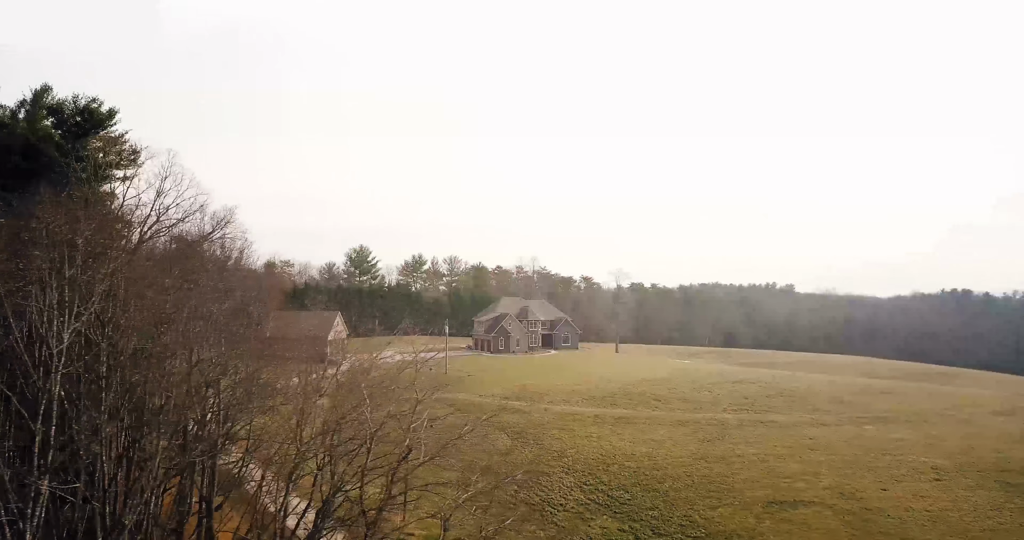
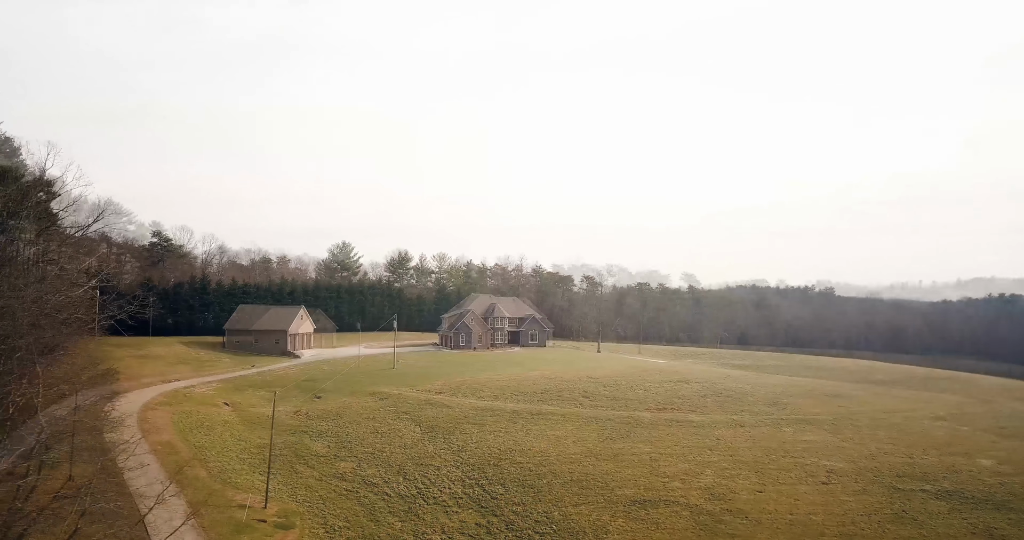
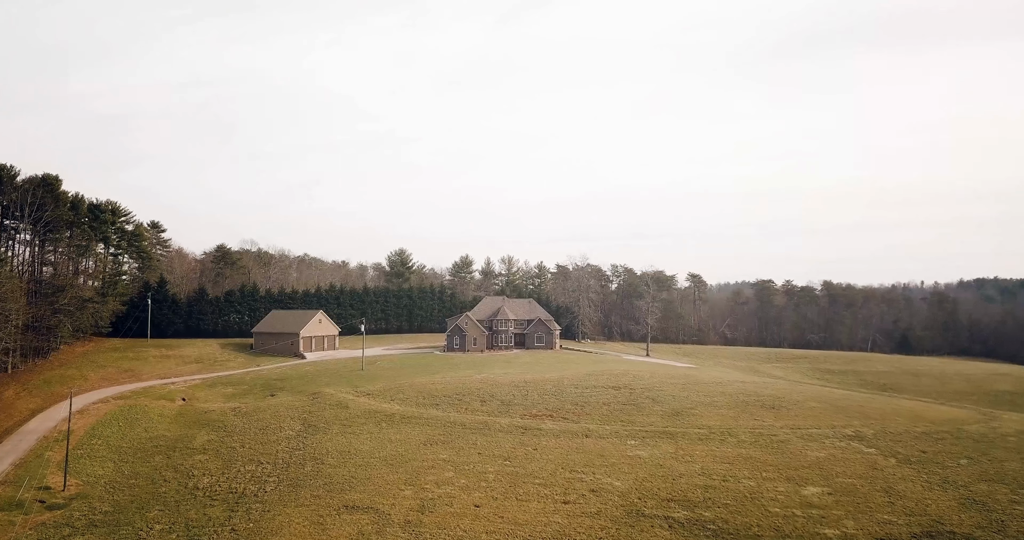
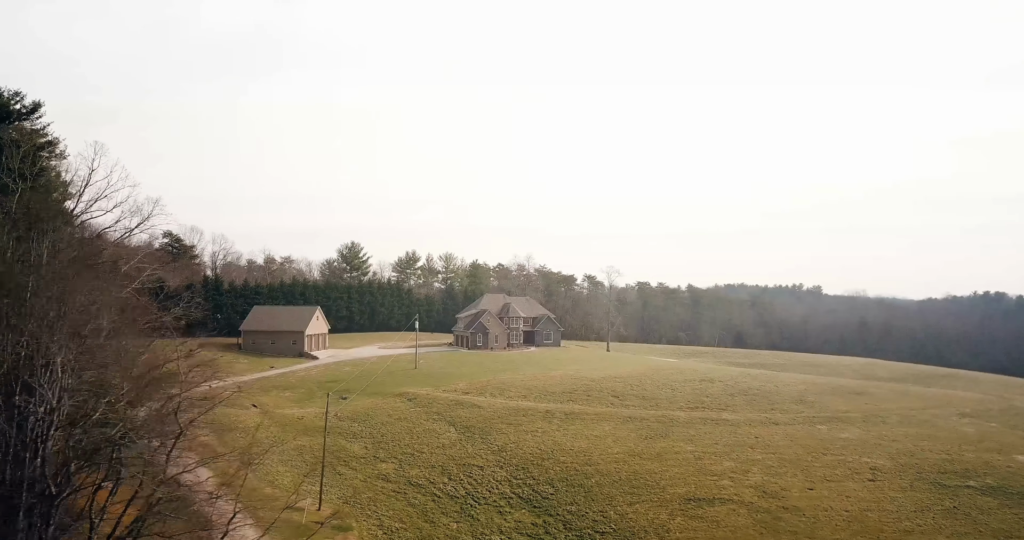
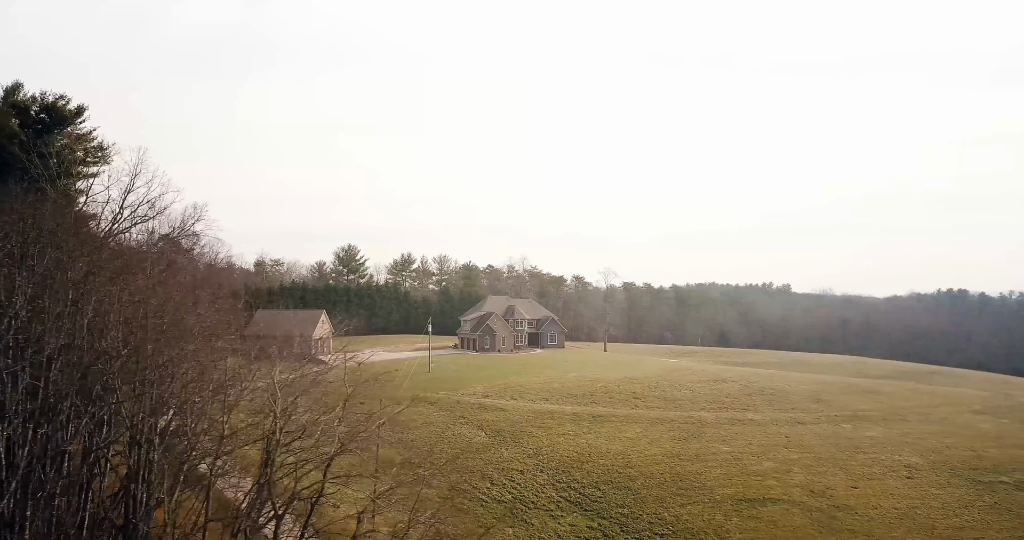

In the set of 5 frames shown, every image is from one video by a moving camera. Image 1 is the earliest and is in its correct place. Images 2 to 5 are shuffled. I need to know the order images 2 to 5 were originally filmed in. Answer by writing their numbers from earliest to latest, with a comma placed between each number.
5, 4, 2, 3
